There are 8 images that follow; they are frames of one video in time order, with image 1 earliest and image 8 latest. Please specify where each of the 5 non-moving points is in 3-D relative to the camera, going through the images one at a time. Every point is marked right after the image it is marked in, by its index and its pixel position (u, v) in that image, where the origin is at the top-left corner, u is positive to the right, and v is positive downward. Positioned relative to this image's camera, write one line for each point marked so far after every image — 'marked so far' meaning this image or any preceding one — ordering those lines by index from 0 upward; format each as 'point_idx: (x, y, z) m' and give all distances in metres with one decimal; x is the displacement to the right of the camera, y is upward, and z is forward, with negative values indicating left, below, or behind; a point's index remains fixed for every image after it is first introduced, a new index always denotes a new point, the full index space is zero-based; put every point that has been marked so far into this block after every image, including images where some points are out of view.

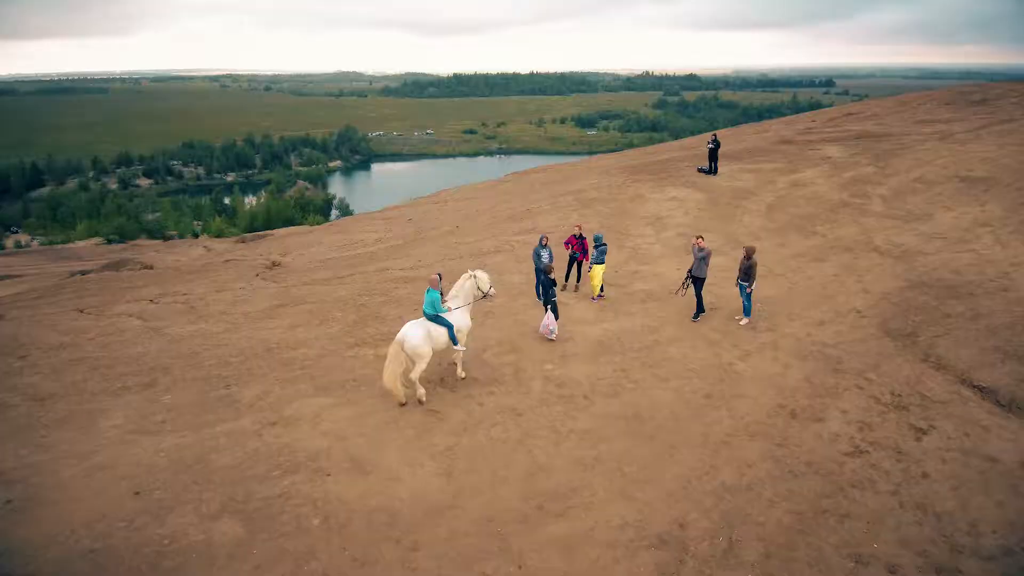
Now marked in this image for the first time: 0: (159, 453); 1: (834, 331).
0: (-5.5, -2.6, +10.3) m
1: (+6.6, -0.9, +13.6) m
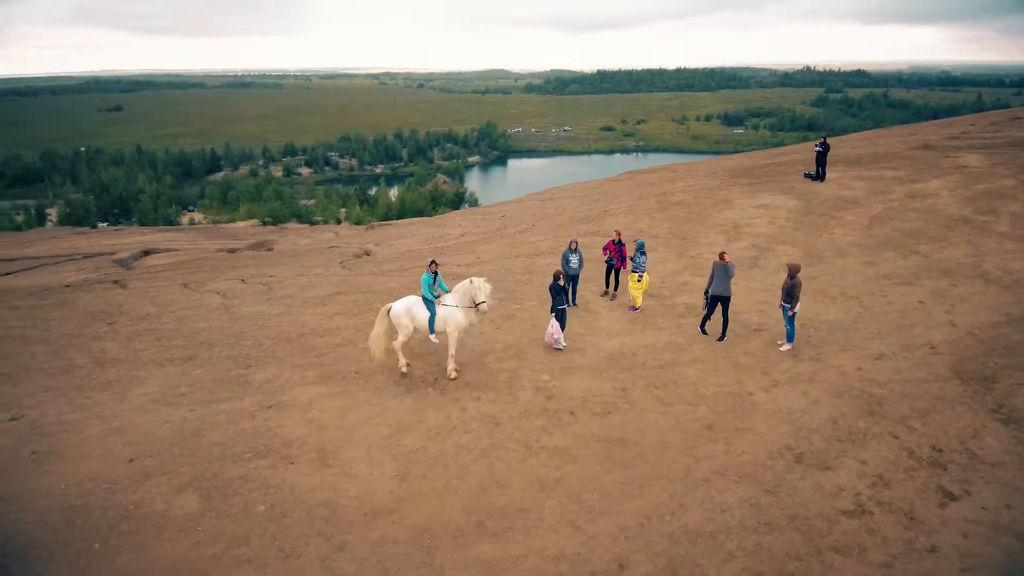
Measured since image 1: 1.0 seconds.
0: (-5.8, -2.3, +11.1) m
1: (+6.8, -1.4, +11.8) m
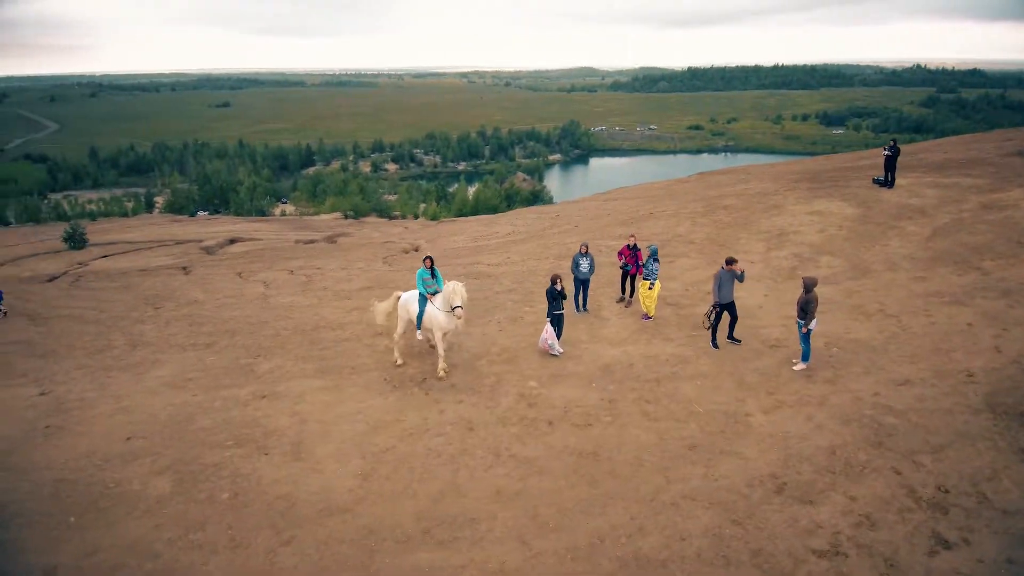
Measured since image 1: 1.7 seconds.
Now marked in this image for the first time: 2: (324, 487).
0: (-6.1, -2.1, +11.6) m
1: (+6.6, -1.8, +10.8) m
2: (-2.6, -2.7, +9.0) m
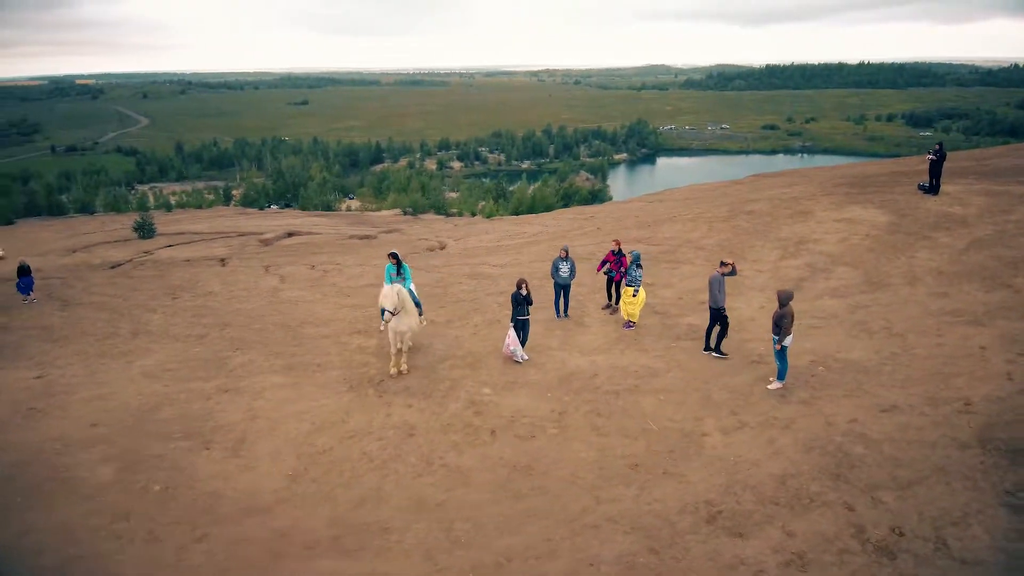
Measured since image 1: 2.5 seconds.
0: (-6.8, -1.9, +11.9) m
1: (+5.8, -2.0, +9.8) m
2: (-3.6, -2.7, +9.0) m
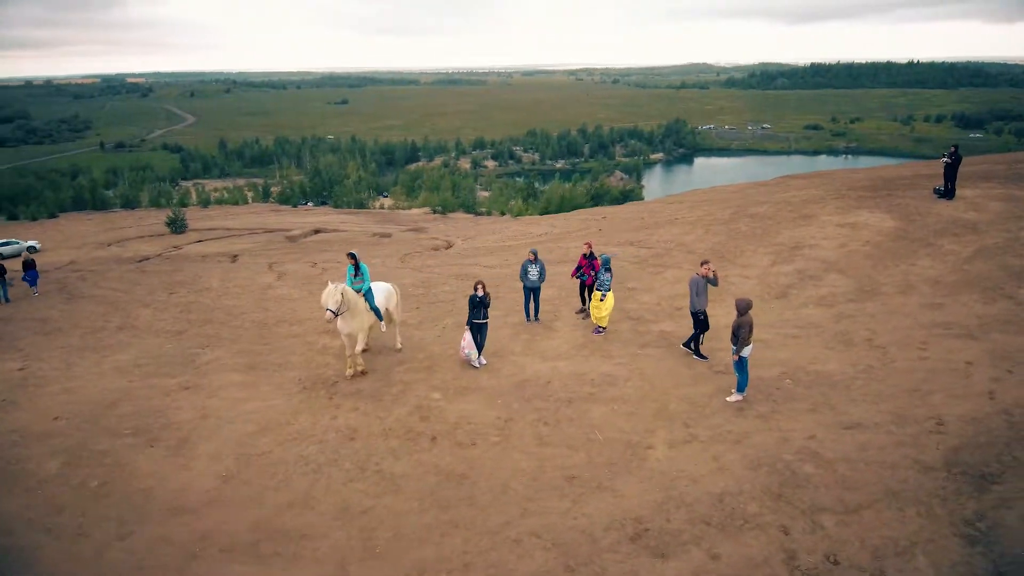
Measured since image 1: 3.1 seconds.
0: (-7.5, -1.9, +12.1) m
1: (+4.9, -2.2, +9.3) m
2: (-4.5, -2.7, +9.0) m
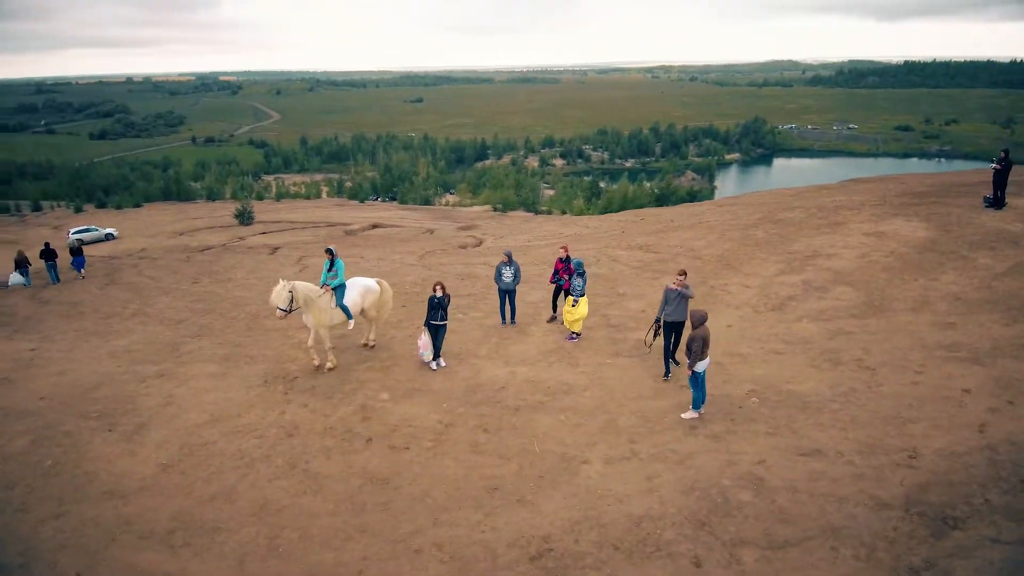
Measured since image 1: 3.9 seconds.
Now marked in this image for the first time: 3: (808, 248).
0: (-8.1, -1.7, +12.7) m
1: (+3.9, -2.4, +8.6) m
2: (-5.5, -2.6, +9.3) m
3: (+7.4, +1.0, +16.3) m
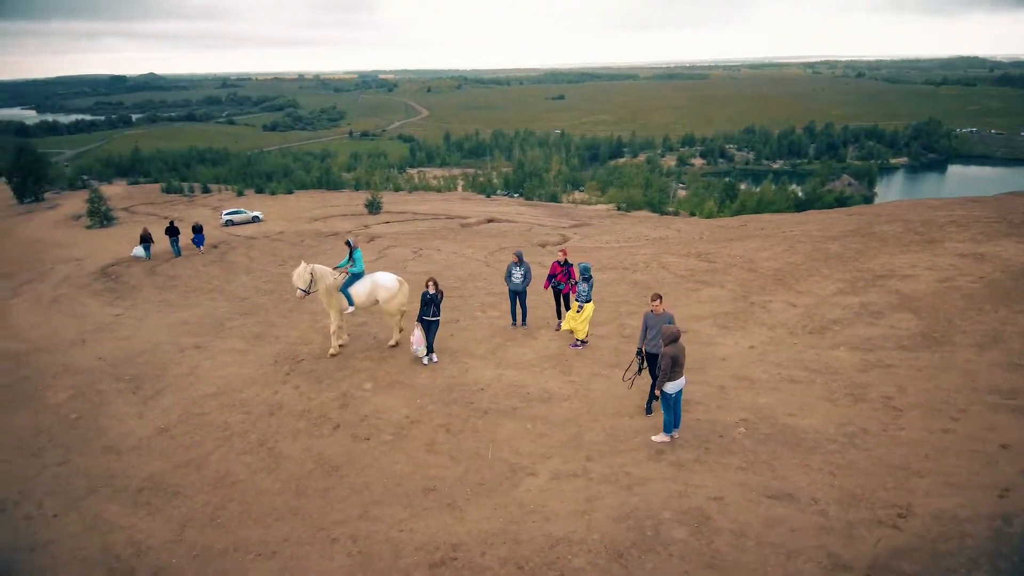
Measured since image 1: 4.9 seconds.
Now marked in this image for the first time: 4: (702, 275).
0: (-7.8, -1.1, +14.1) m
1: (+3.0, -2.7, +7.7) m
2: (-6.0, -2.2, +10.3) m
3: (+8.2, +0.5, +14.5) m
4: (+4.5, +0.3, +15.3) m
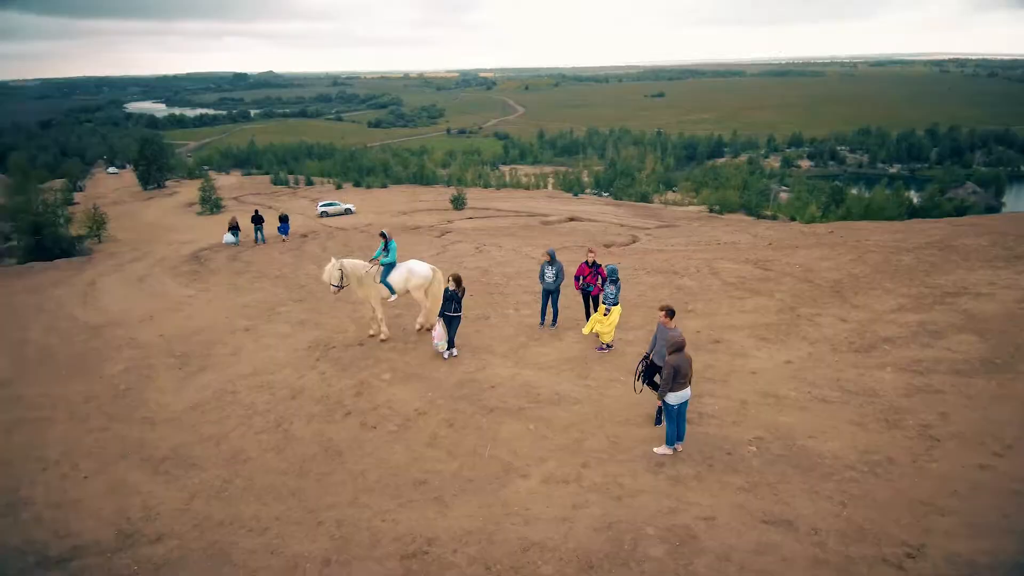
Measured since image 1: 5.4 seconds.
0: (-7.0, -0.8, +15.1) m
1: (+2.8, -2.8, +7.2) m
2: (-5.8, -2.0, +11.1) m
3: (+9.0, +0.1, +13.2) m
4: (+5.4, +0.1, +14.5) m
